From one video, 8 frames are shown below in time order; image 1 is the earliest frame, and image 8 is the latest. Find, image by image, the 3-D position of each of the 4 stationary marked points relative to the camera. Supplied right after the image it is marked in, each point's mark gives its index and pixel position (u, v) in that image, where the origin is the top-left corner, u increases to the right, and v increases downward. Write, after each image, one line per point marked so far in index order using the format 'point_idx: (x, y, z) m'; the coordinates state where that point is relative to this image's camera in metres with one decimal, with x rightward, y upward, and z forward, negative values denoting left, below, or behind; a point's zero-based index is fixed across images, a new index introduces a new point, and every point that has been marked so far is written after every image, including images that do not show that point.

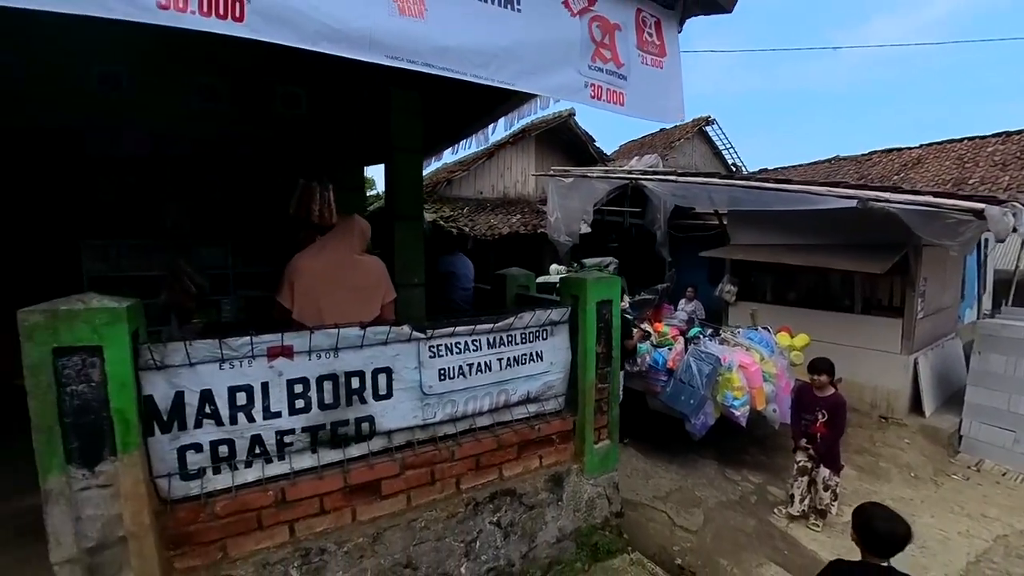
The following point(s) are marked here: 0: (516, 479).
0: (+0.1, -1.0, +2.0) m
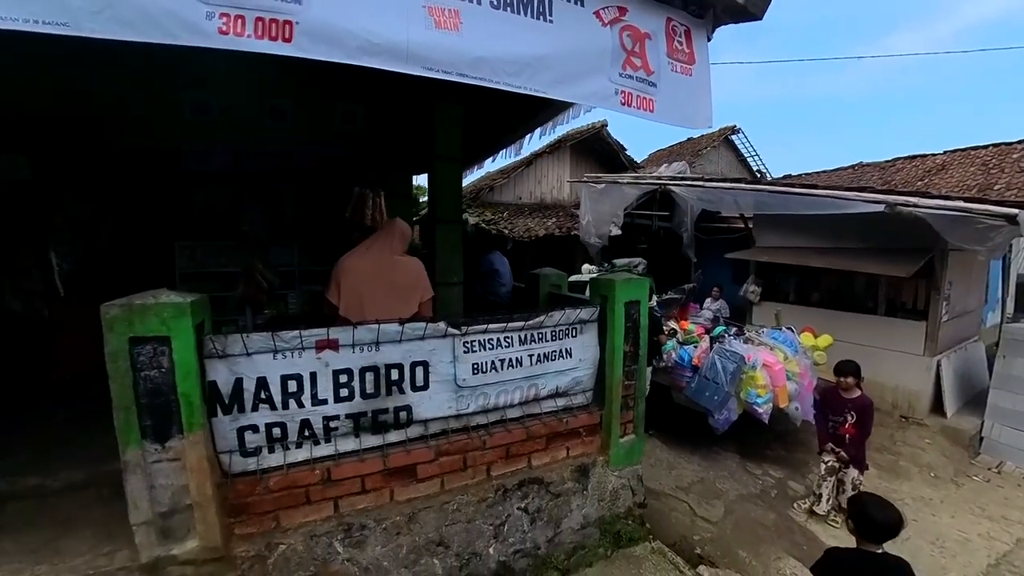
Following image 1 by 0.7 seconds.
0: (+0.2, -1.0, +2.1) m
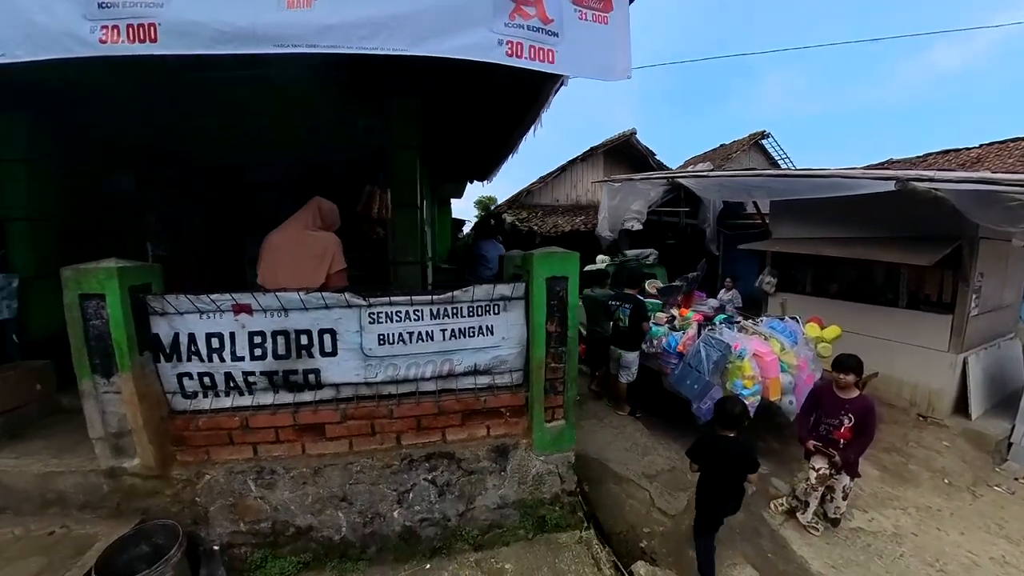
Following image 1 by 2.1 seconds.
0: (-0.3, -0.9, +2.1) m
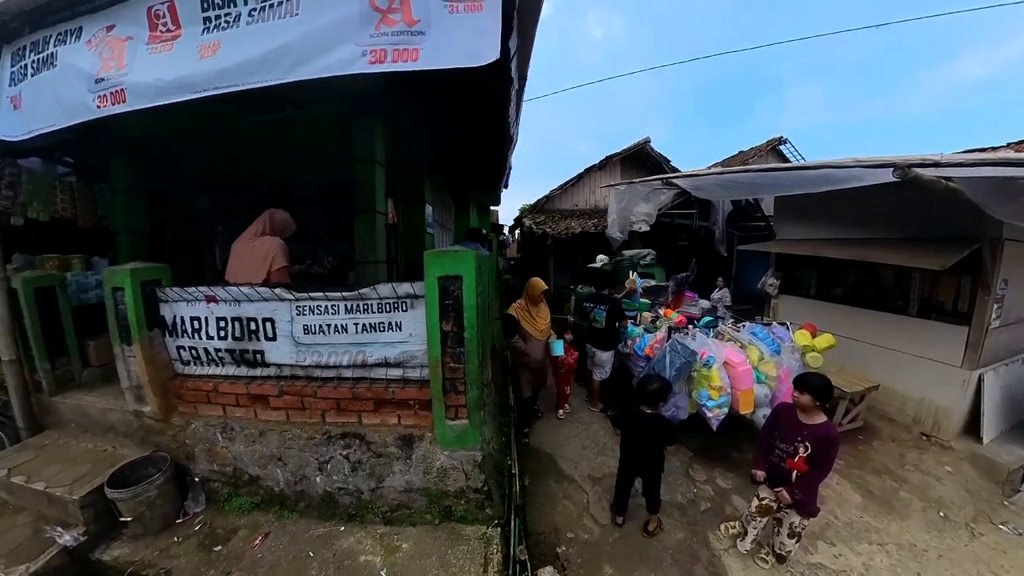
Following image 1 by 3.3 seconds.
0: (-0.9, -0.9, +2.5) m
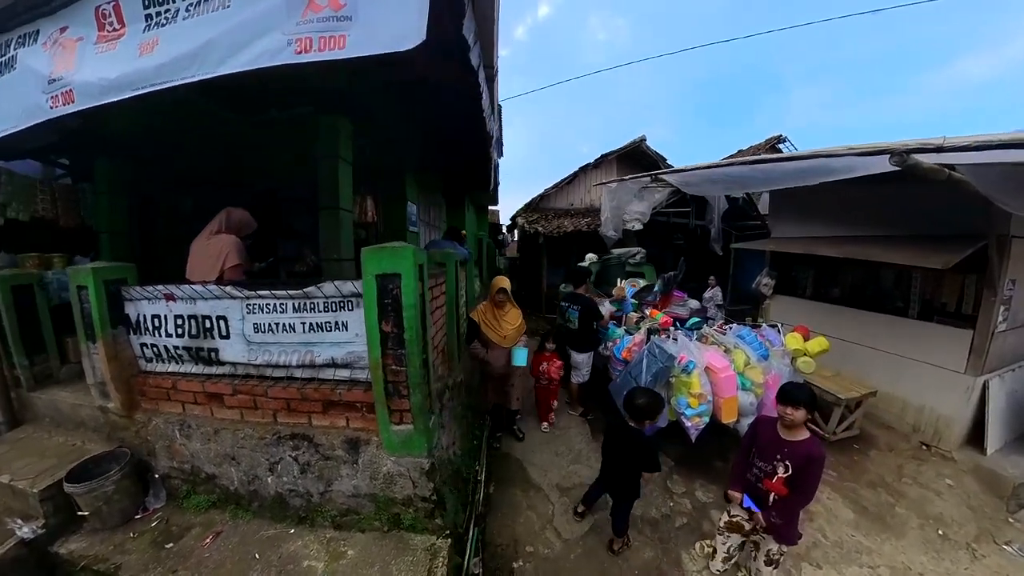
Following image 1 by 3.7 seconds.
0: (-1.2, -0.9, +2.4) m
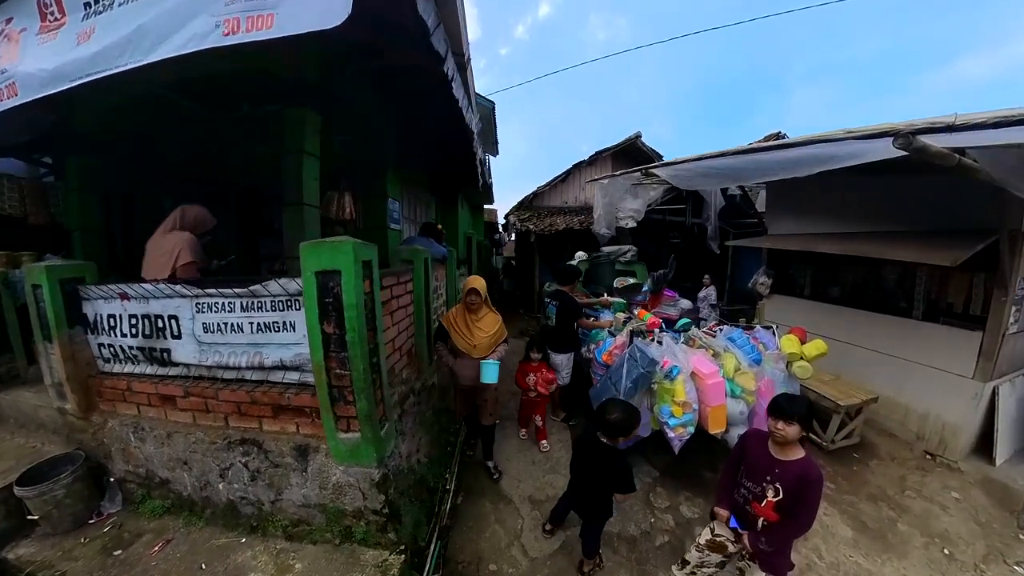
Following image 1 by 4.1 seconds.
0: (-1.4, -0.9, +2.3) m
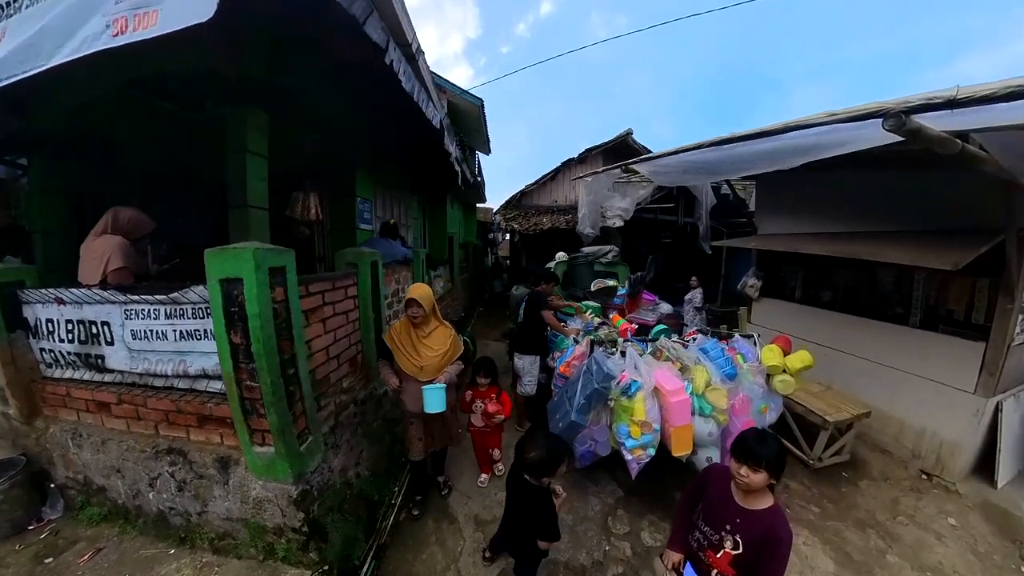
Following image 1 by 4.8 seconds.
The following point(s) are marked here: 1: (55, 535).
0: (-1.8, -0.9, +2.3) m
1: (-2.9, -1.6, +2.5) m
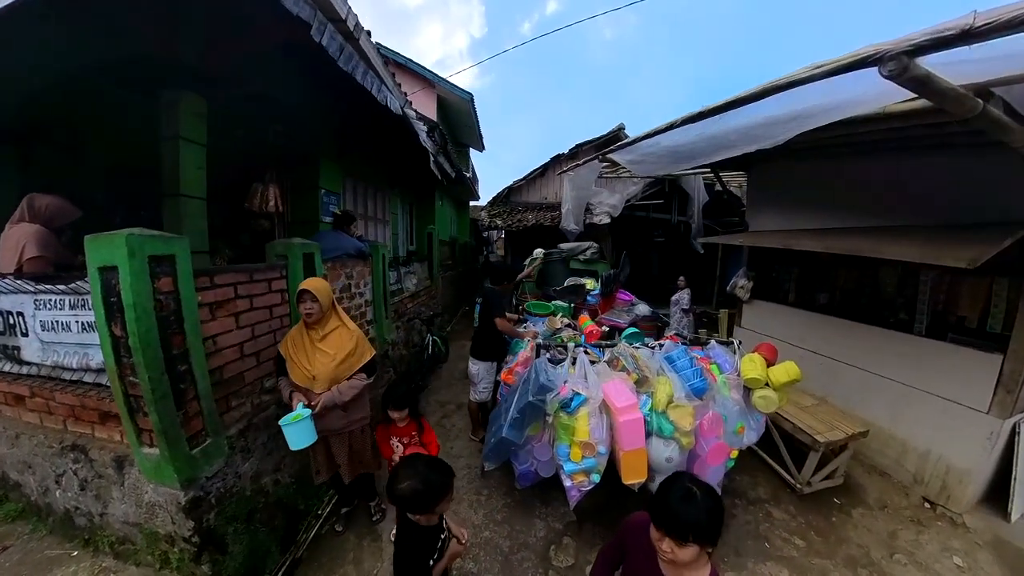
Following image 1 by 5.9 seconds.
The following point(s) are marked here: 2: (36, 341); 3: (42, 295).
0: (-2.3, -0.8, +2.1) m
1: (-3.3, -1.5, +2.4) m
2: (-2.8, -0.3, +2.3) m
3: (-2.6, 0.0, +2.2) m
